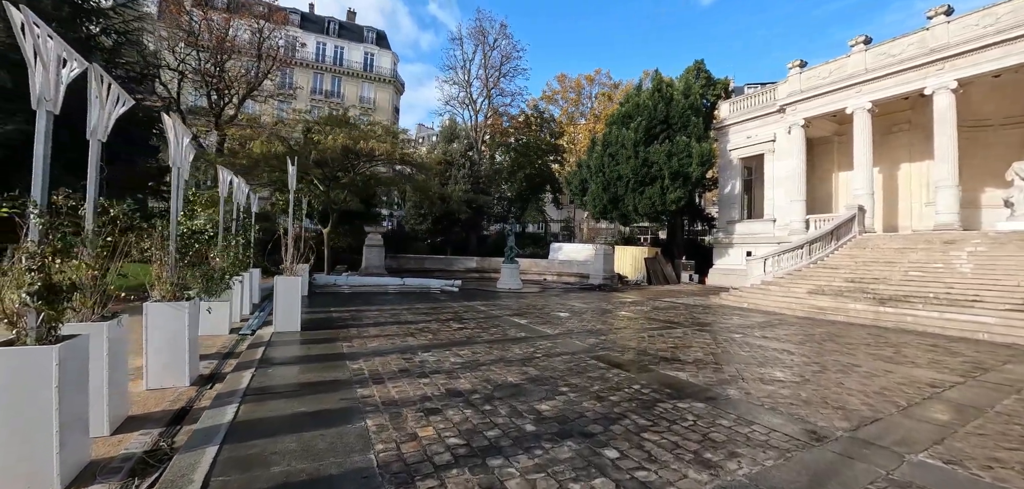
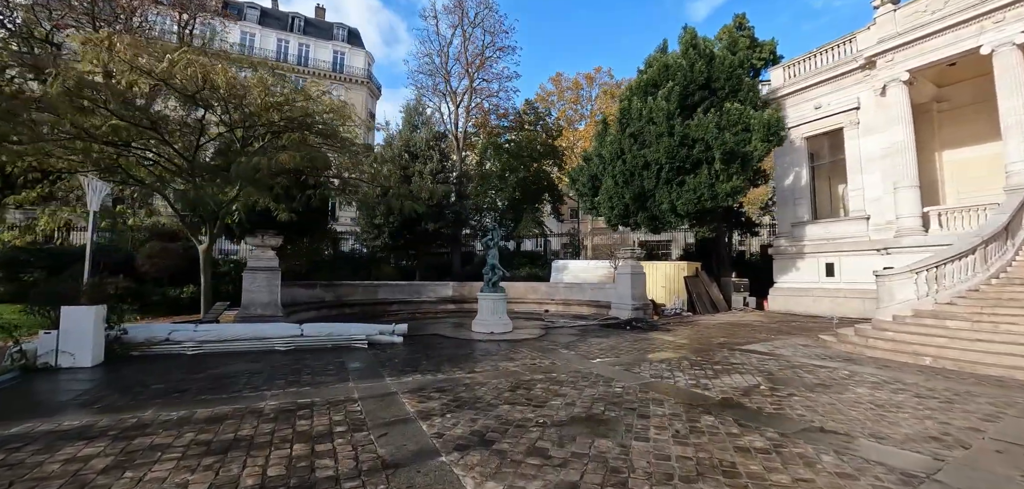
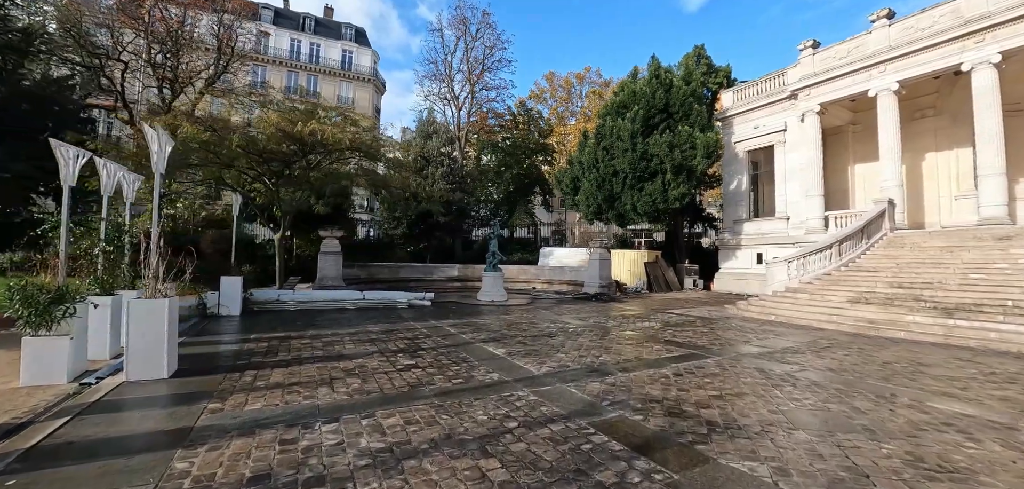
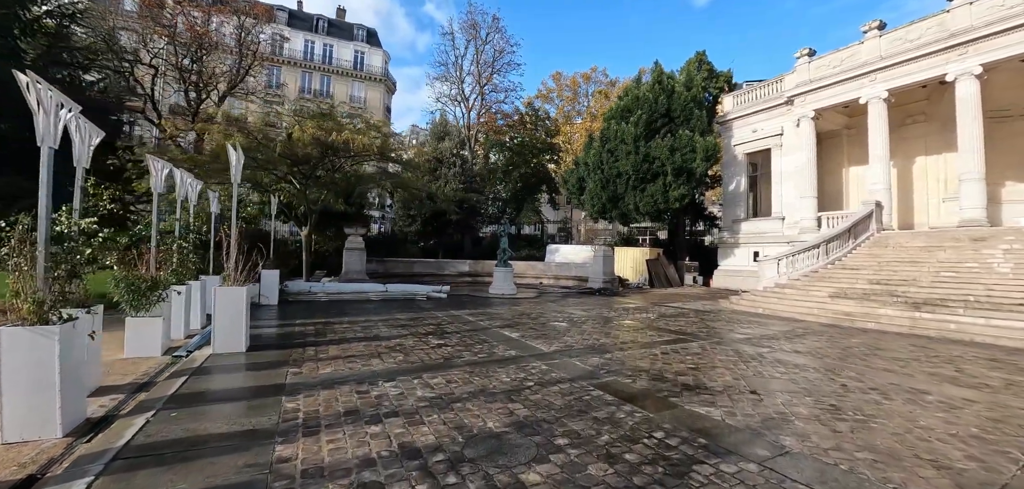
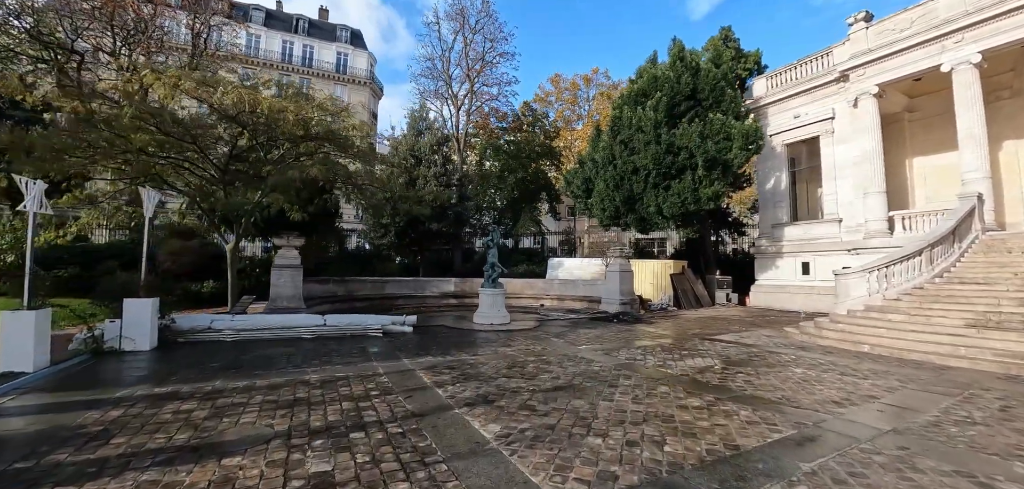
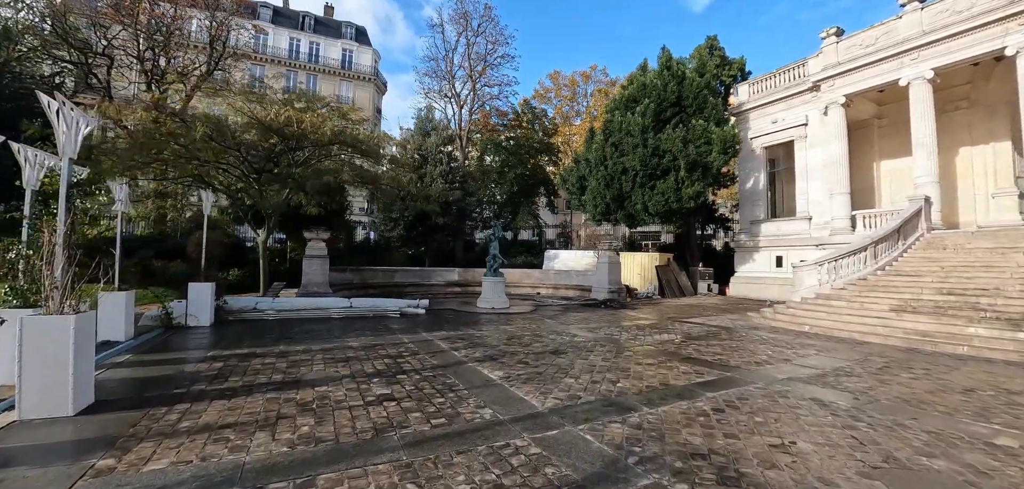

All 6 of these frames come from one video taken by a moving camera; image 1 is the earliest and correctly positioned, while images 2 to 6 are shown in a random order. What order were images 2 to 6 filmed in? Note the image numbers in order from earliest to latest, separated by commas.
4, 3, 6, 5, 2
